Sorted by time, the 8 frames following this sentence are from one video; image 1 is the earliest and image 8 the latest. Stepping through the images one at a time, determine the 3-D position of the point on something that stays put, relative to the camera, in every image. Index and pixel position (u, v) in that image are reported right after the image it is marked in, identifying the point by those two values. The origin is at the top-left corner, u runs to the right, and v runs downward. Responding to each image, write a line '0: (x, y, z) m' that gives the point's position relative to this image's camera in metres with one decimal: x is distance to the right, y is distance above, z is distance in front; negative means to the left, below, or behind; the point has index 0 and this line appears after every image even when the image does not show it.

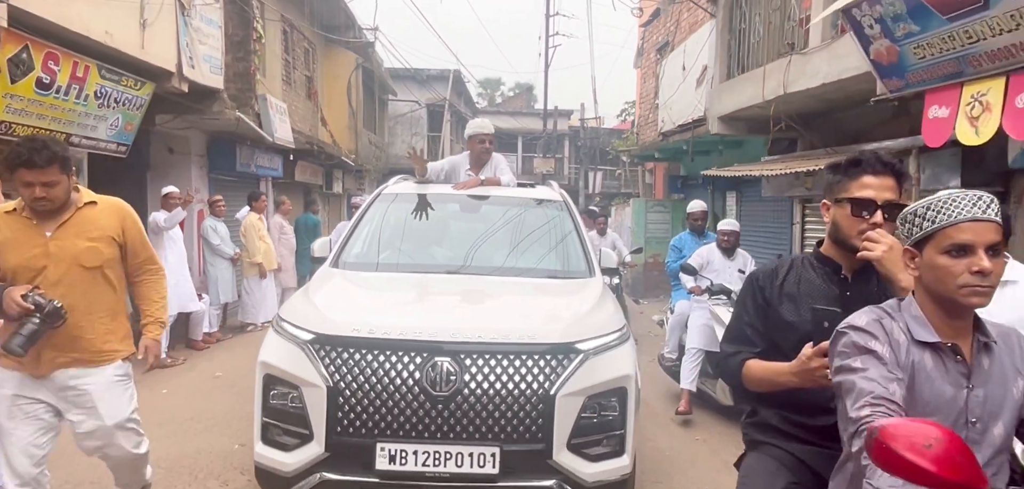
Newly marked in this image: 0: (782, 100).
0: (+2.3, +1.3, +6.6) m
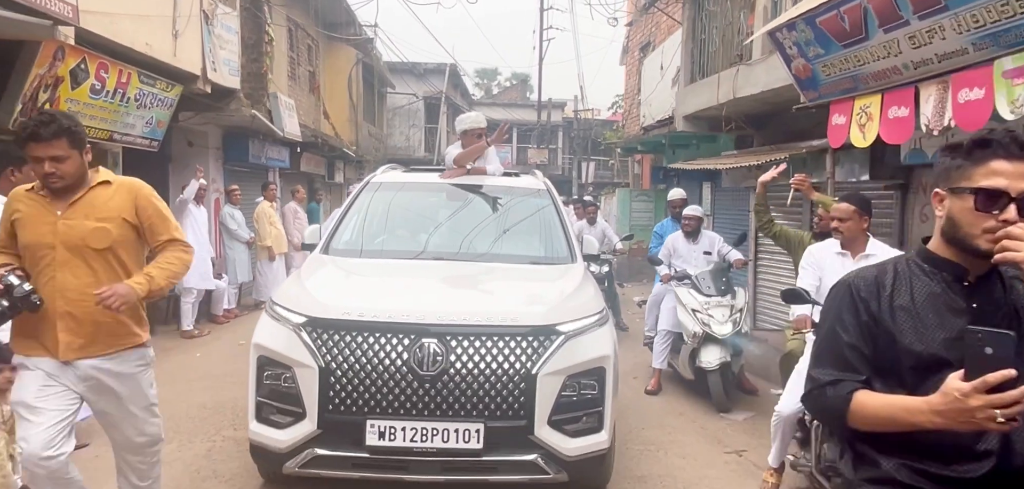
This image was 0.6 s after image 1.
0: (+2.2, +1.4, +7.6) m
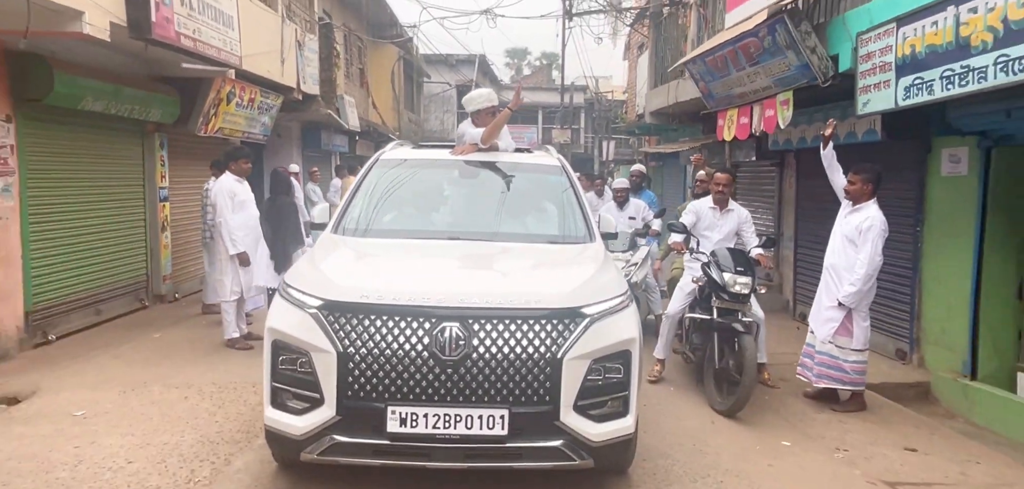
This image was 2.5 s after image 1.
0: (+2.3, +1.9, +10.7) m
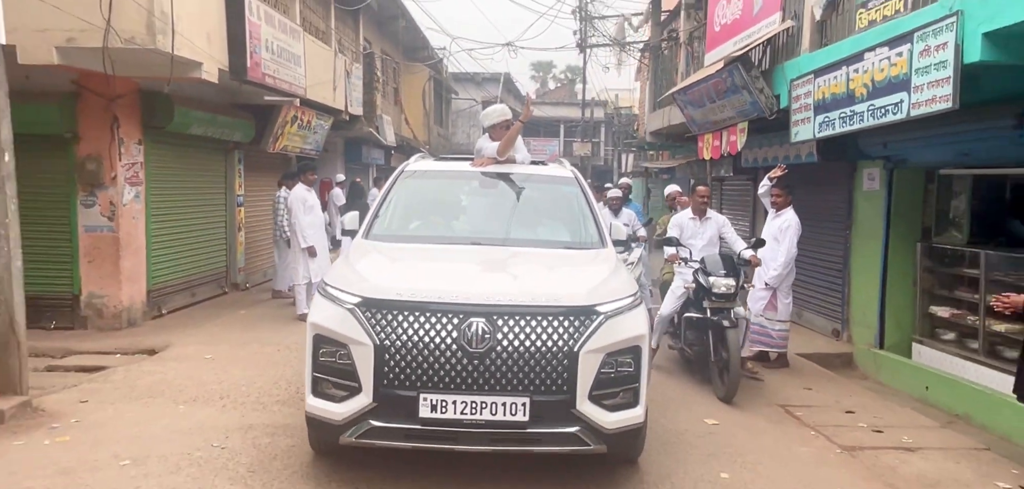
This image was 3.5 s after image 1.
0: (+2.6, +1.9, +12.5) m
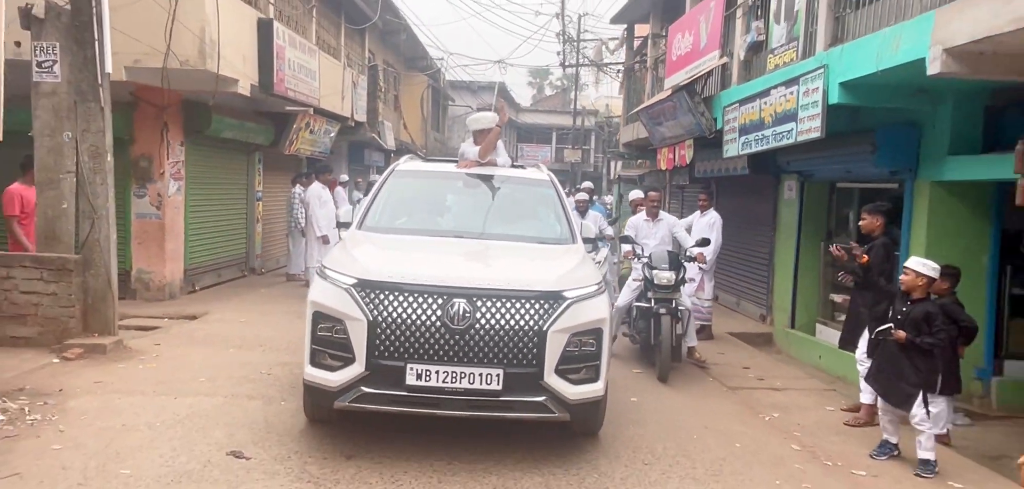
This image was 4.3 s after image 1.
0: (+2.3, +1.9, +14.2) m
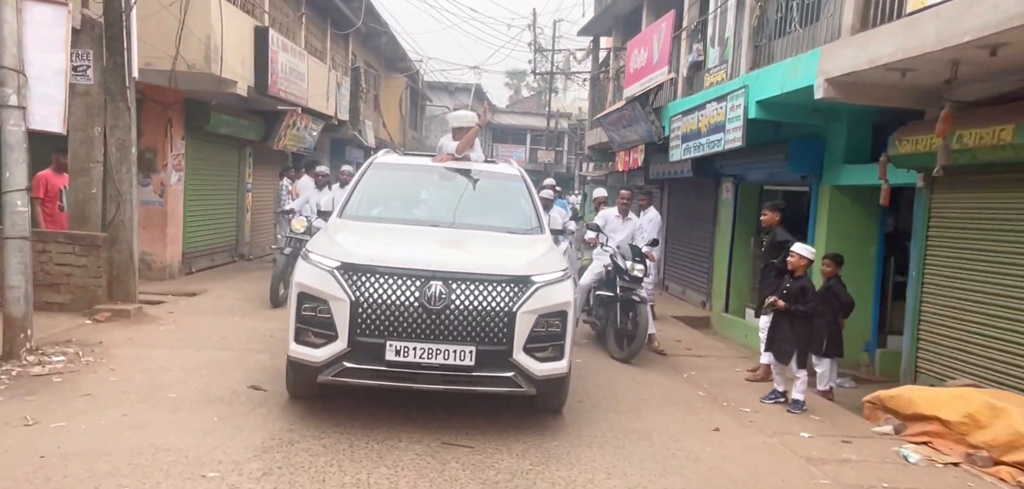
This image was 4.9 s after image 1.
0: (+1.8, +2.0, +15.4) m
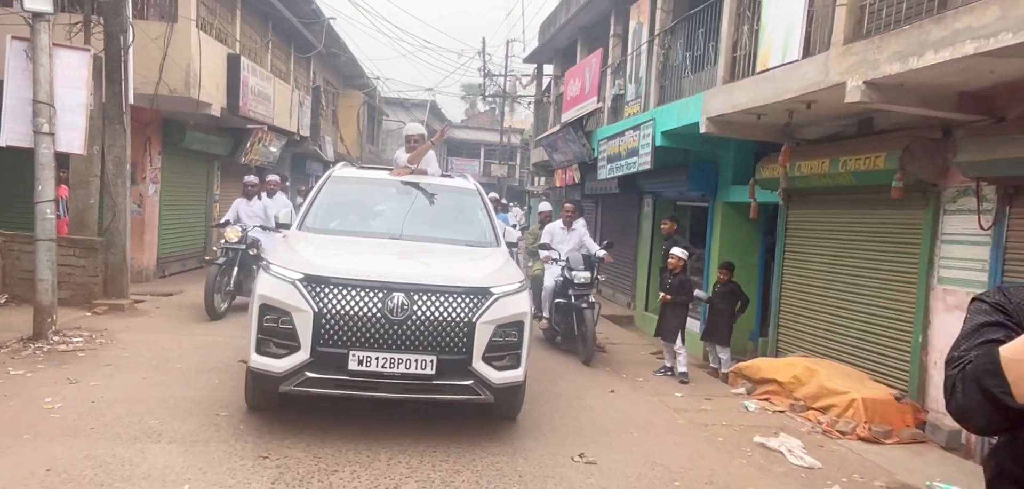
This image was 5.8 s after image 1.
0: (+0.7, +1.8, +16.9) m
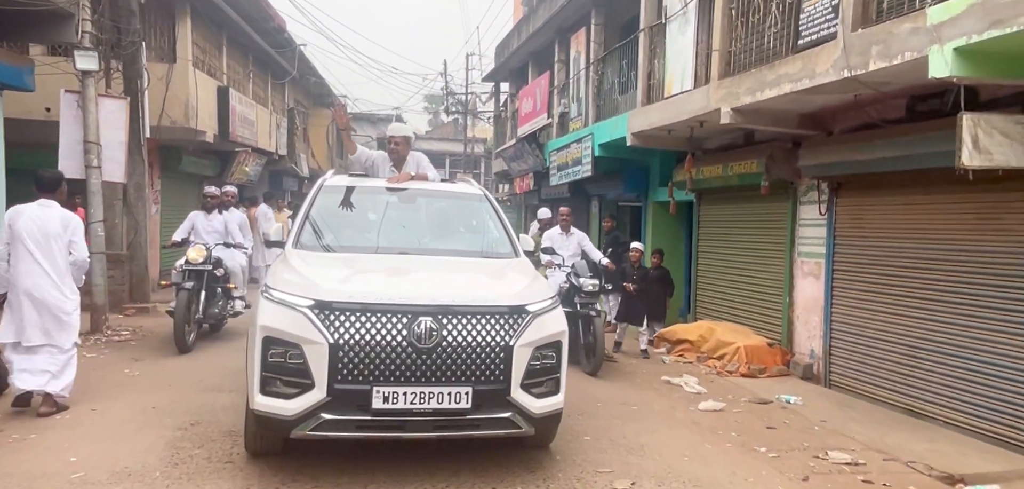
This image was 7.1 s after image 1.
0: (-0.2, +1.8, +18.5) m
